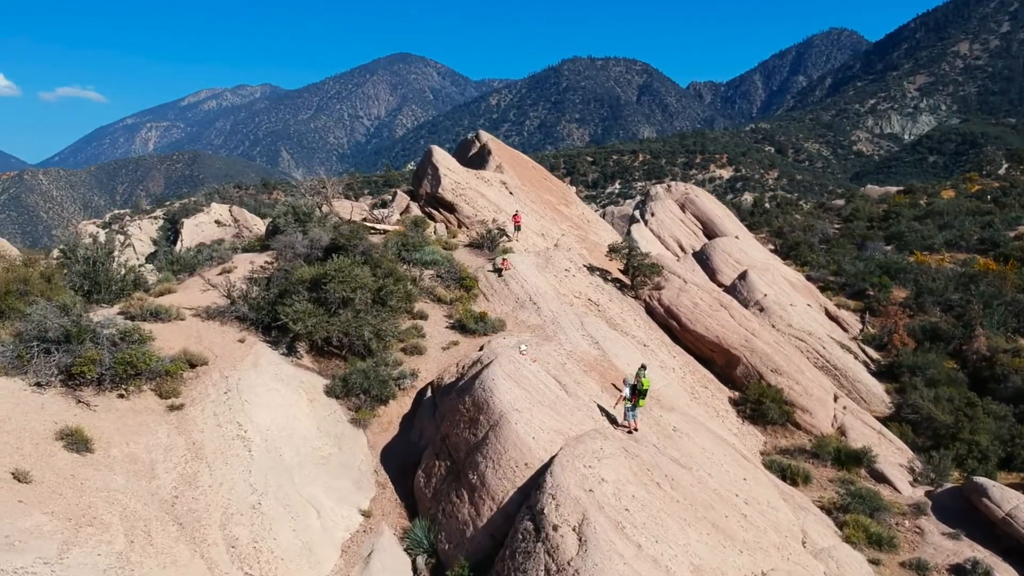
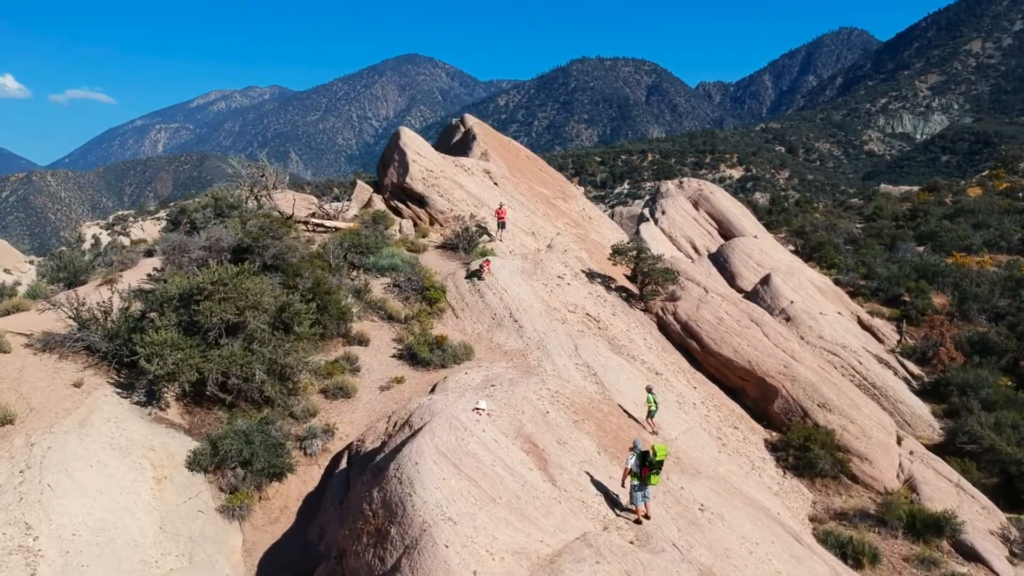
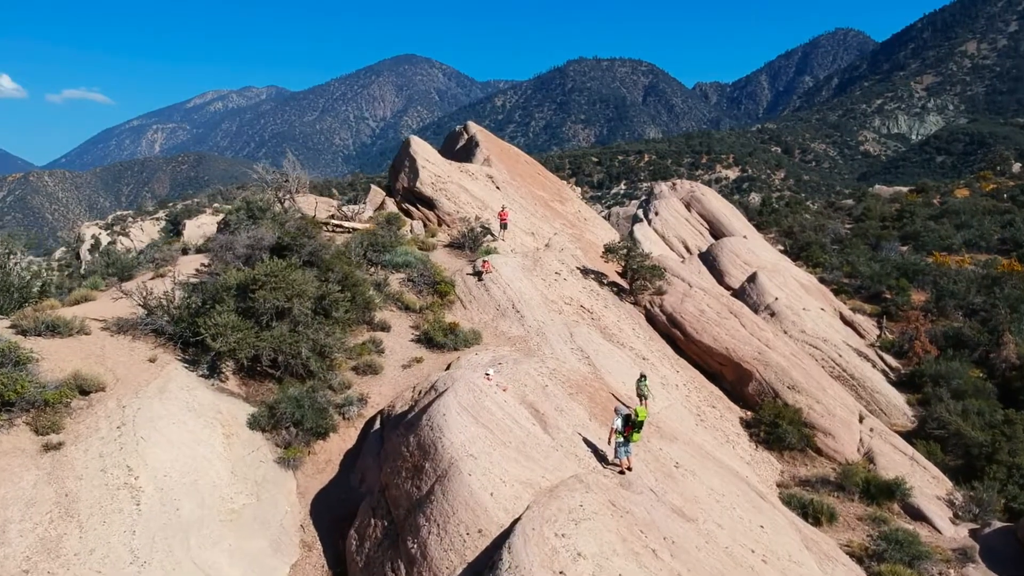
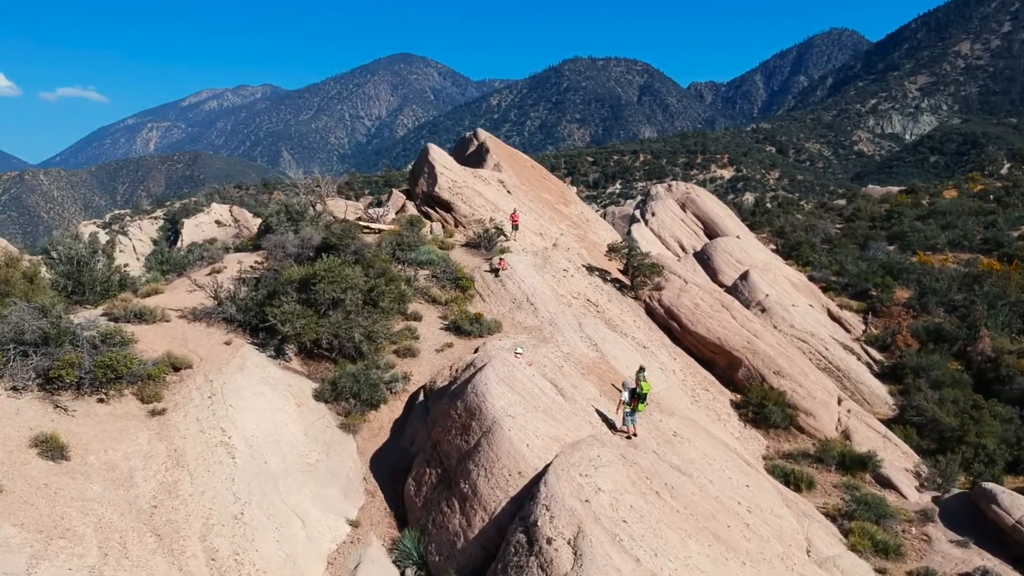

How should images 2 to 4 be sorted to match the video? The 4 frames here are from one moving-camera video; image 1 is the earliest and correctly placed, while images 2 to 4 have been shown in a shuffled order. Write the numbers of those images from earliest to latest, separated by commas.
4, 3, 2
